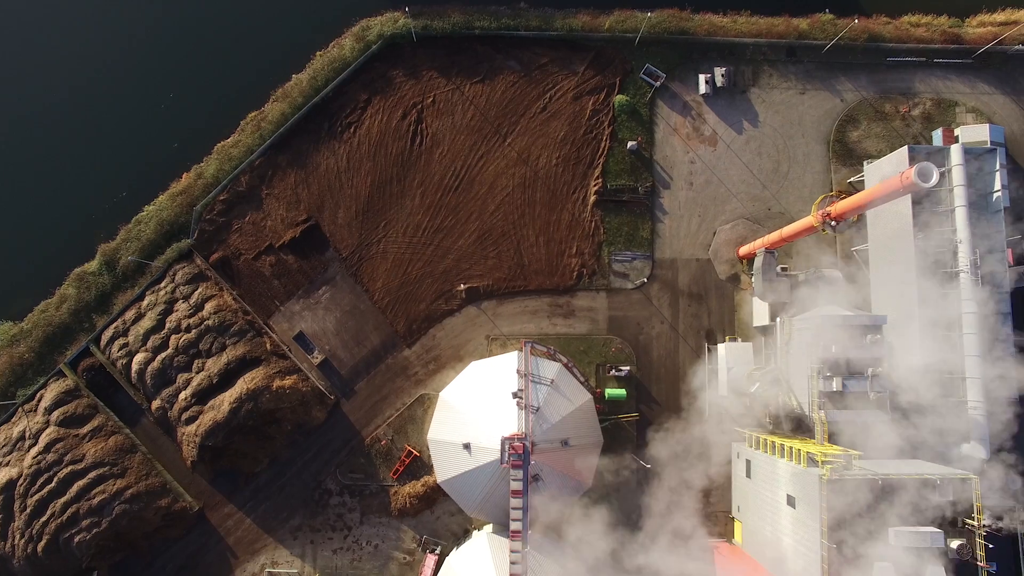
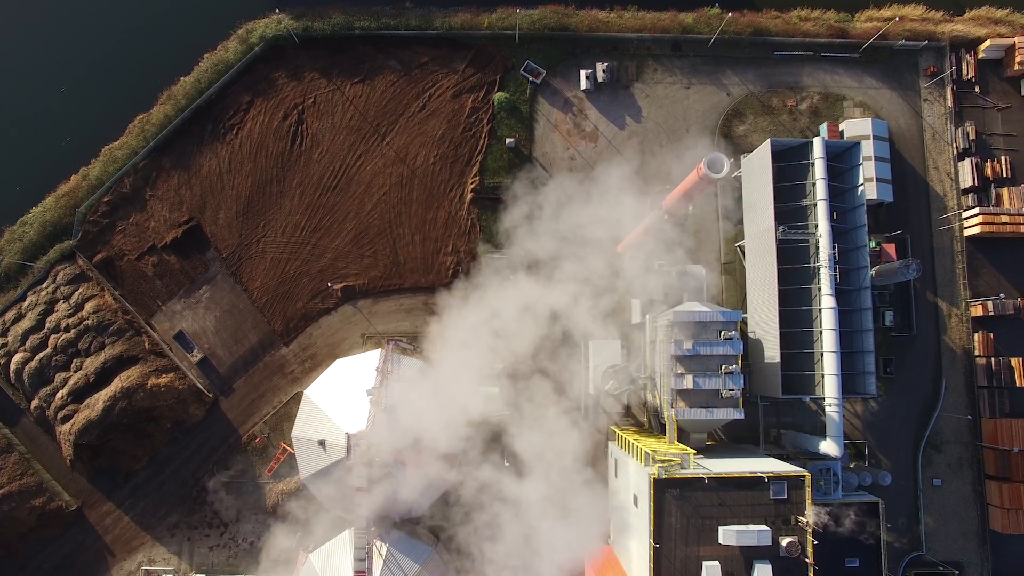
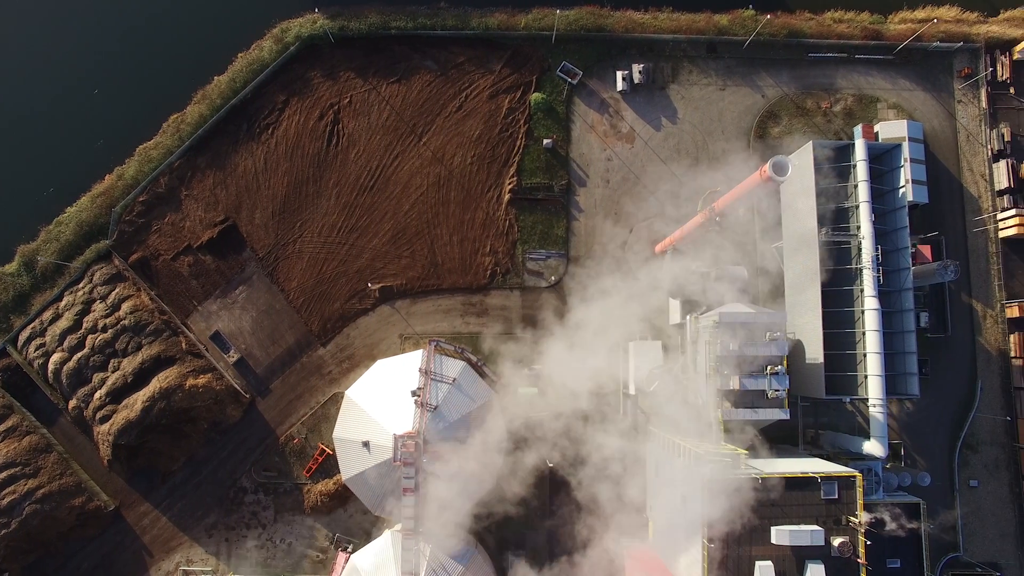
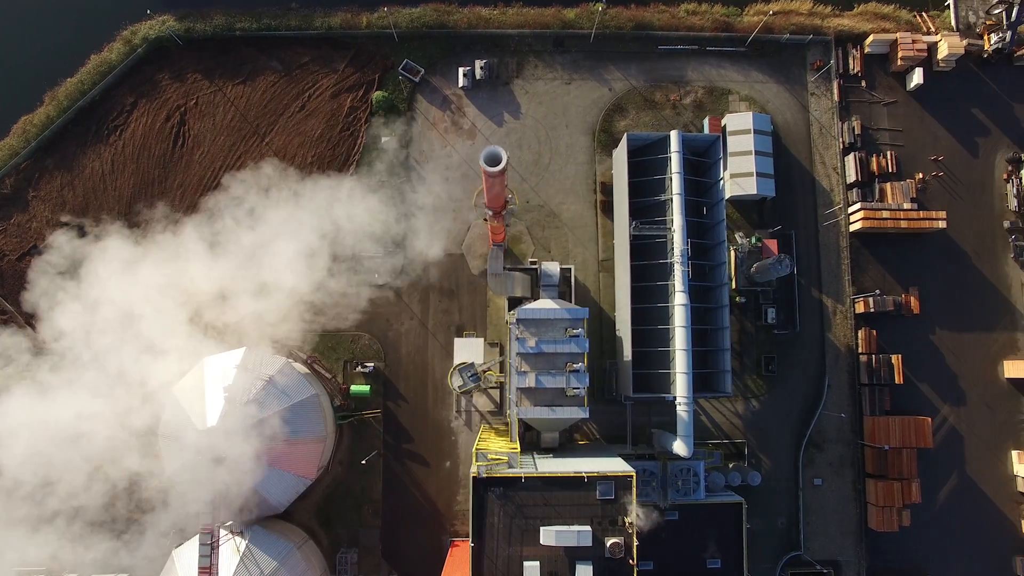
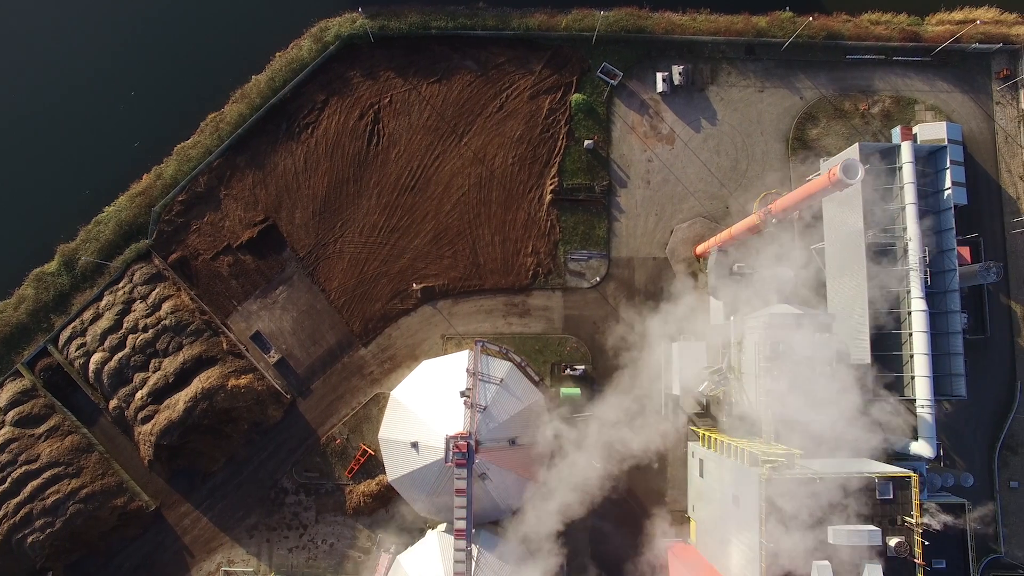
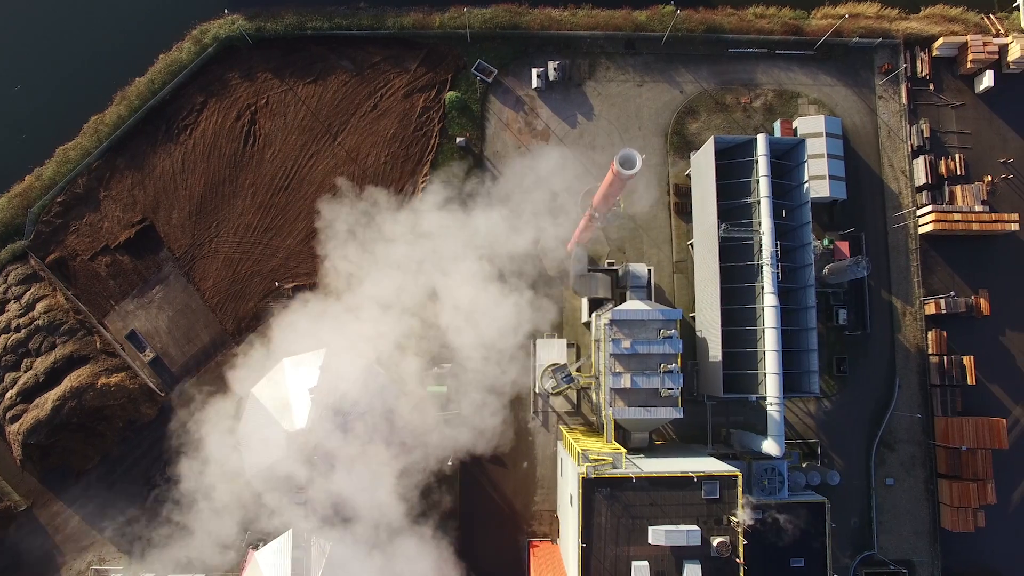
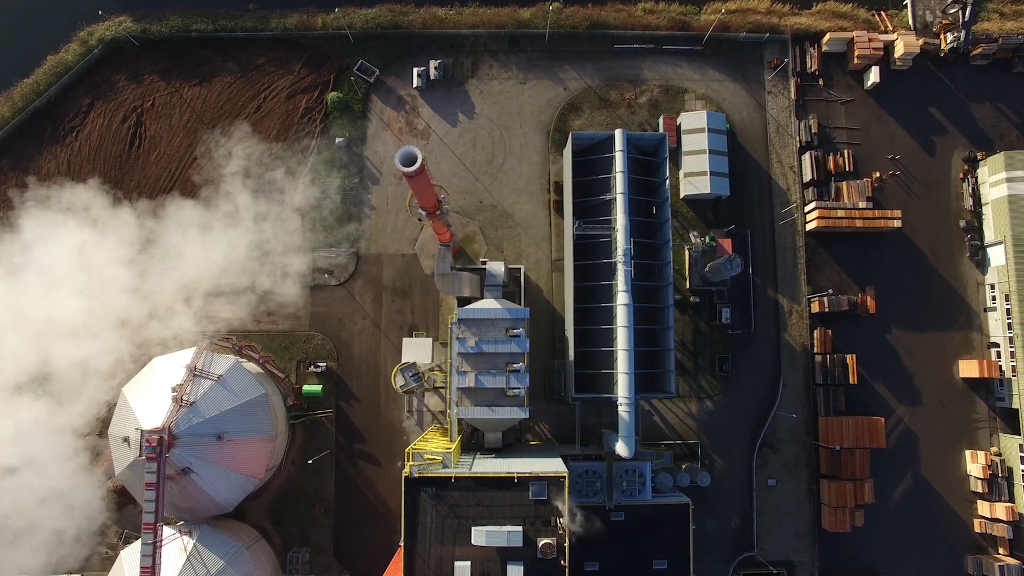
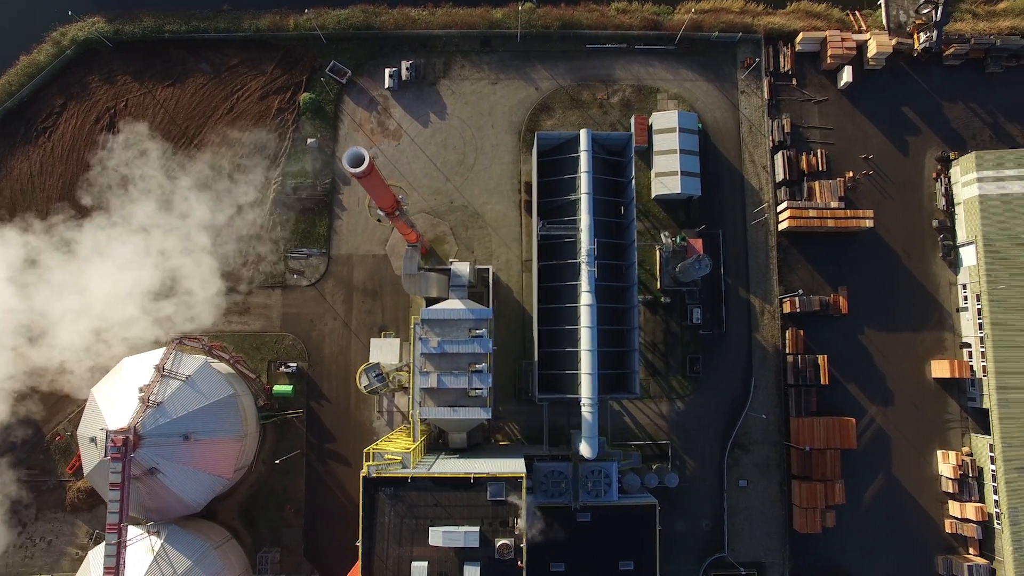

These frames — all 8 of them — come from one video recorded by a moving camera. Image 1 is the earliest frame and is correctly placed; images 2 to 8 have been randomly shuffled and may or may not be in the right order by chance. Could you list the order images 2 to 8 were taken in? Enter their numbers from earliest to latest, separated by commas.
5, 3, 2, 6, 4, 7, 8
